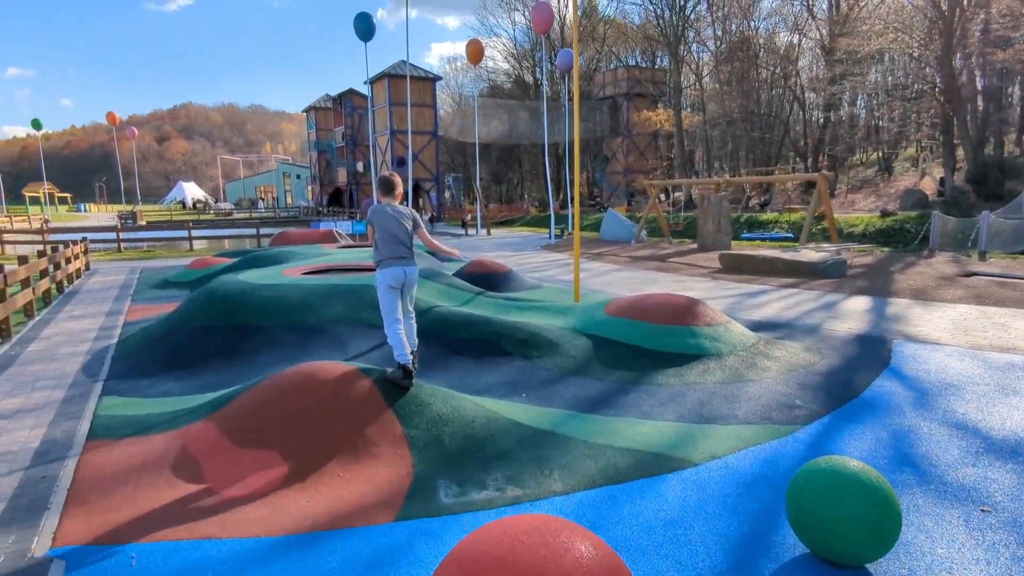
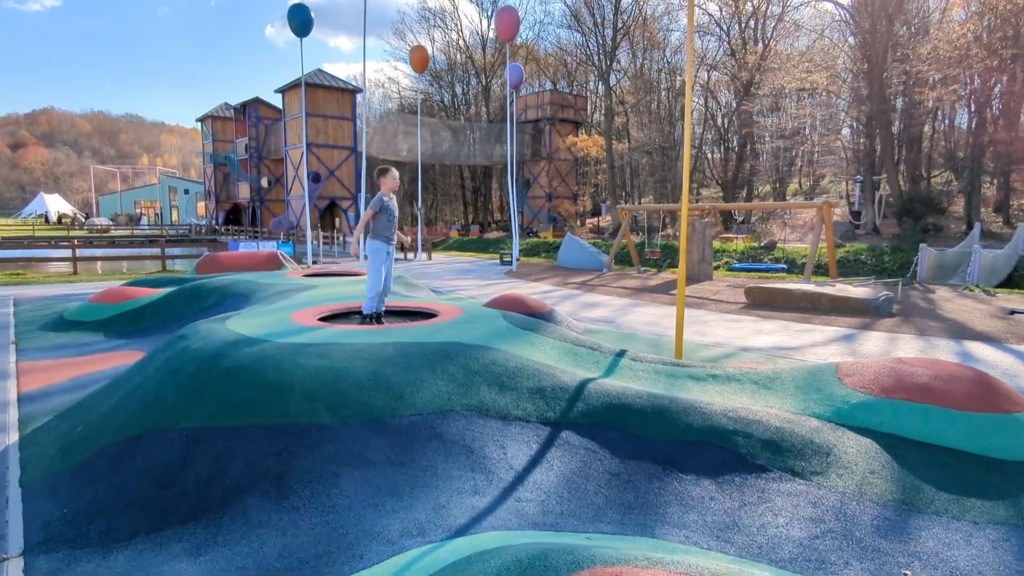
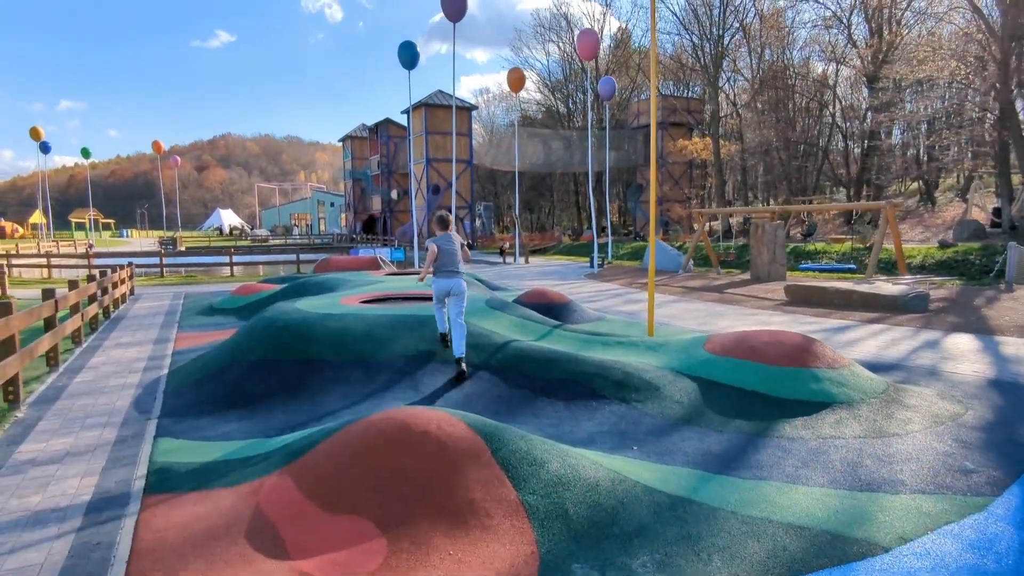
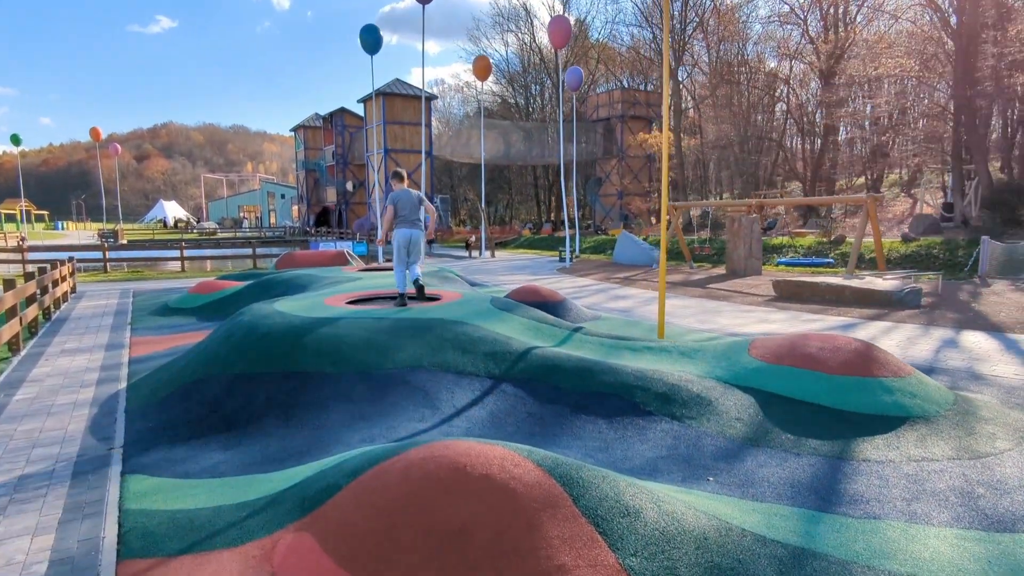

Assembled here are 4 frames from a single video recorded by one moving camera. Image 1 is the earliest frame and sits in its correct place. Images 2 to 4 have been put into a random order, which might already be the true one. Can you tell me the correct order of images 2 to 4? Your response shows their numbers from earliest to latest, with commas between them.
3, 4, 2
